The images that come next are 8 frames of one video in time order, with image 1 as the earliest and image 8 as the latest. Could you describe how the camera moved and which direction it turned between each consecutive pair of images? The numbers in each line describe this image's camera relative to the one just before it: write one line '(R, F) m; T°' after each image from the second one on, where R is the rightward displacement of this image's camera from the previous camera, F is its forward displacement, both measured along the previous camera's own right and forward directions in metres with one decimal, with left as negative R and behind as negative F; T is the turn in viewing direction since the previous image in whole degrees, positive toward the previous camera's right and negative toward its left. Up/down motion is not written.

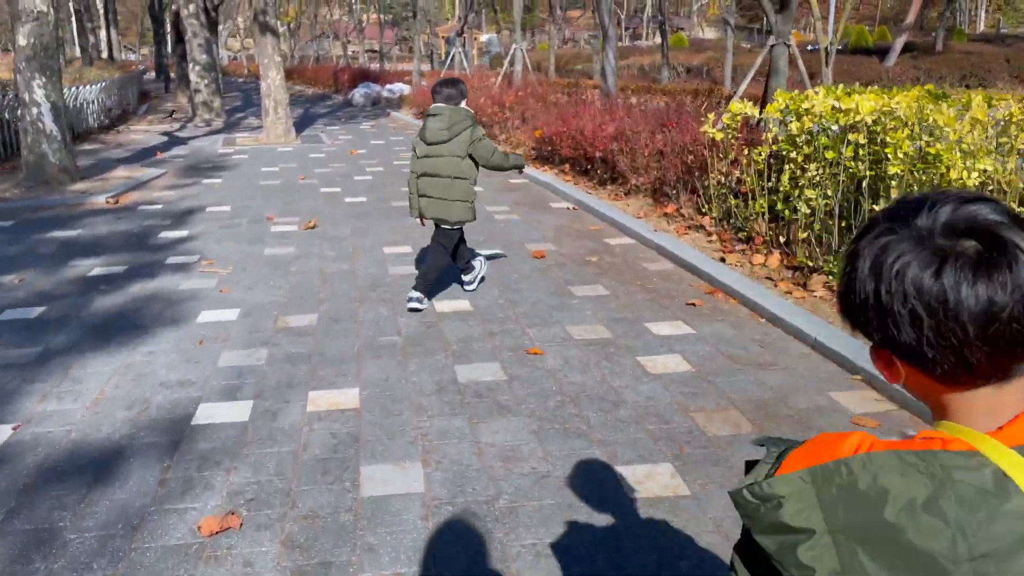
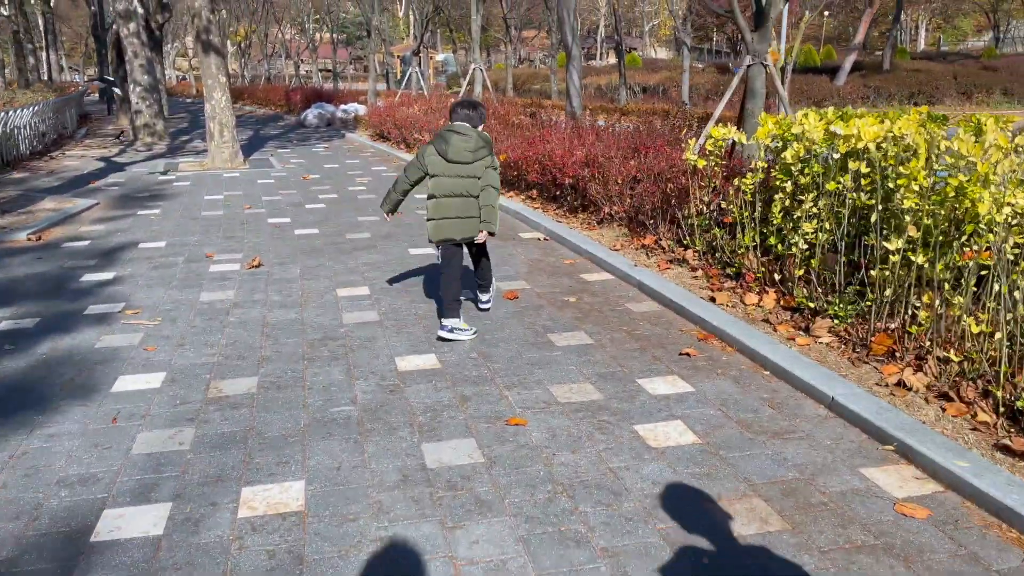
(-0.1, +0.5) m; +3°
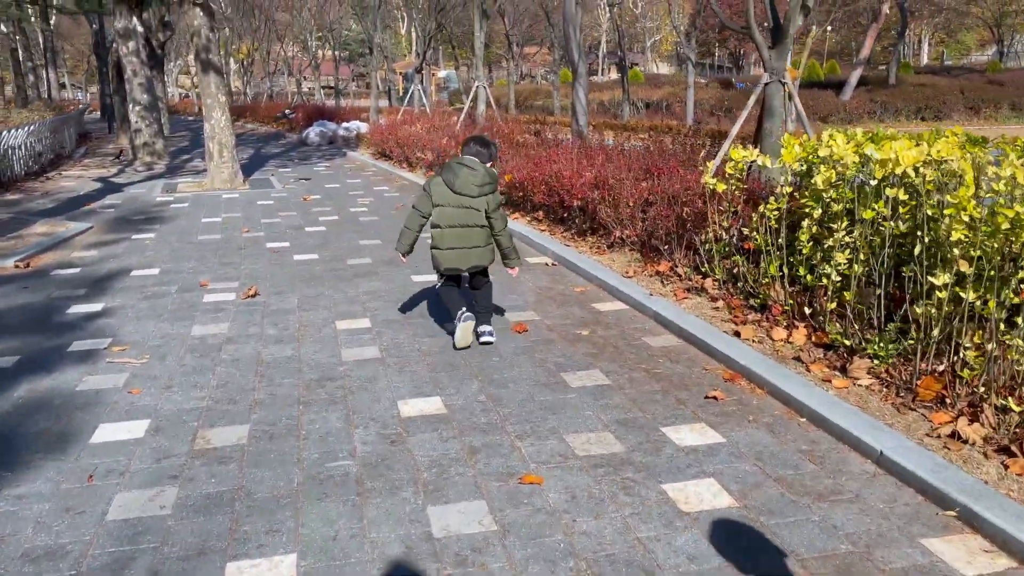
(0.0, +0.3) m; 0°
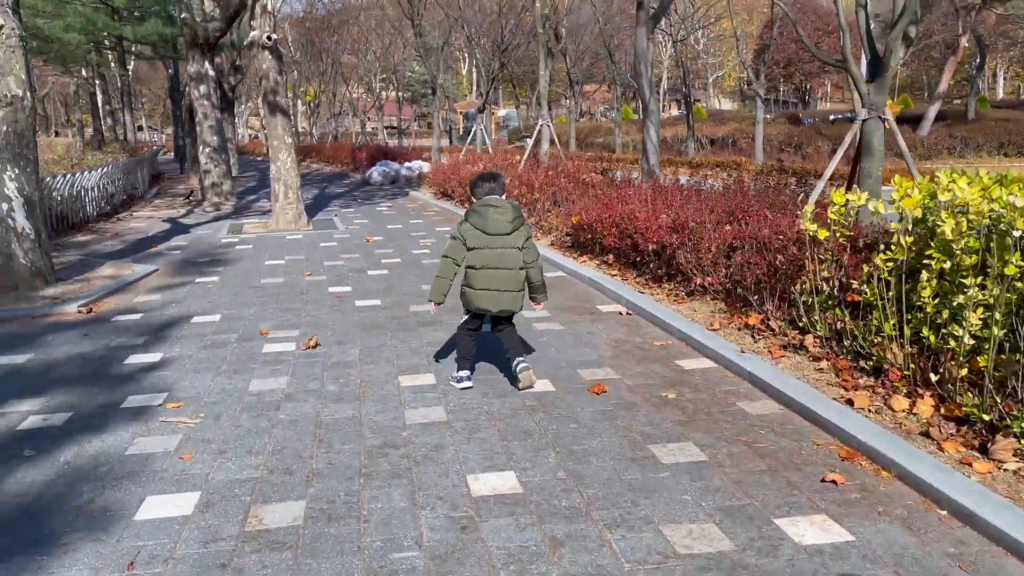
(-0.1, +0.4) m; -4°
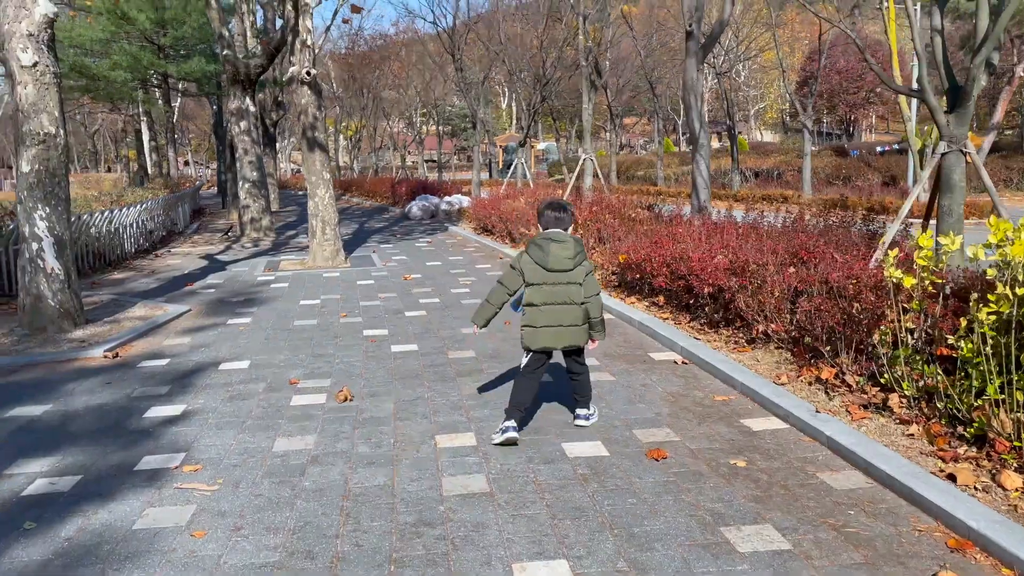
(-0.1, +0.4) m; -3°
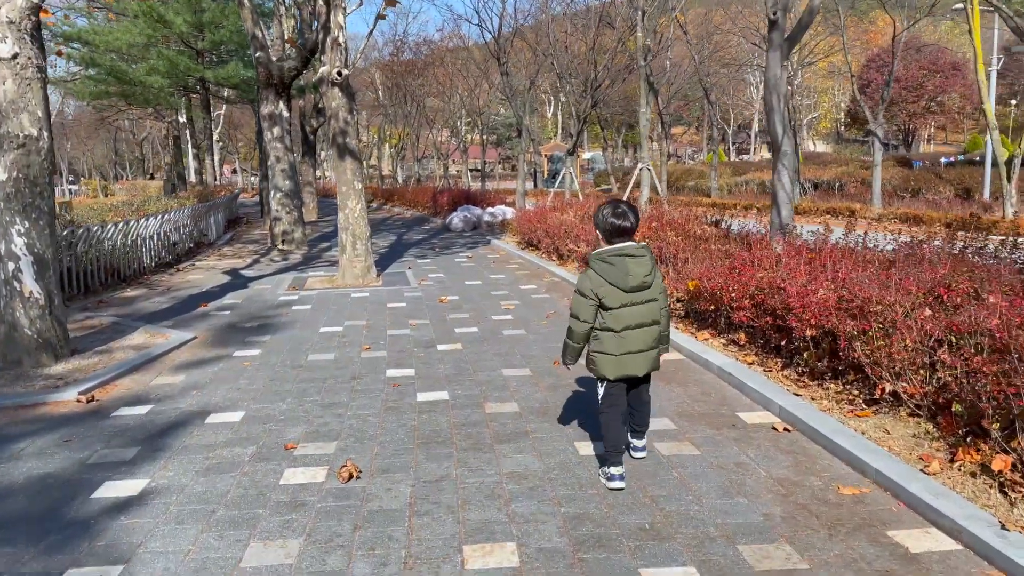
(-0.1, +1.2) m; -3°
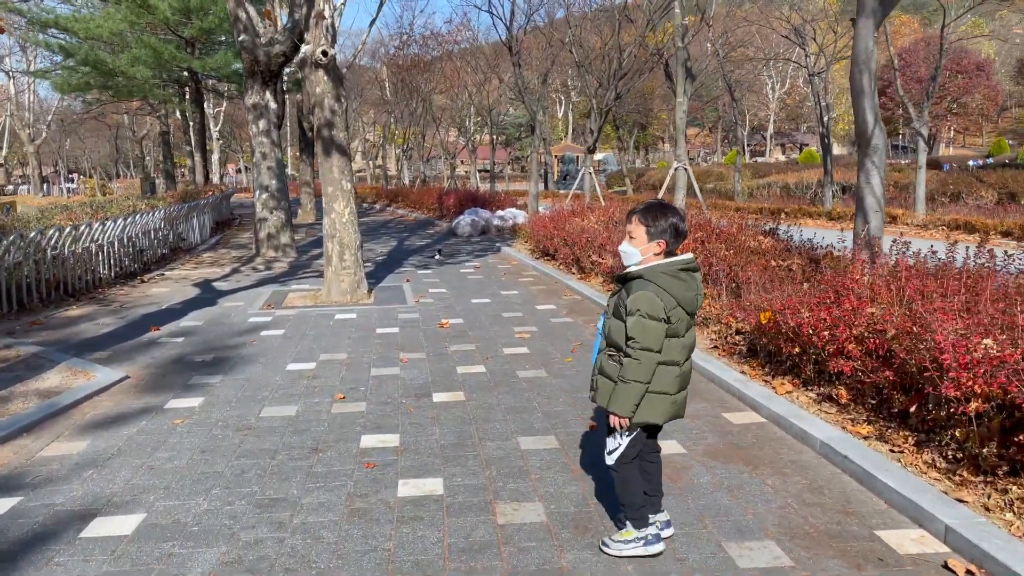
(-0.1, +1.6) m; -1°
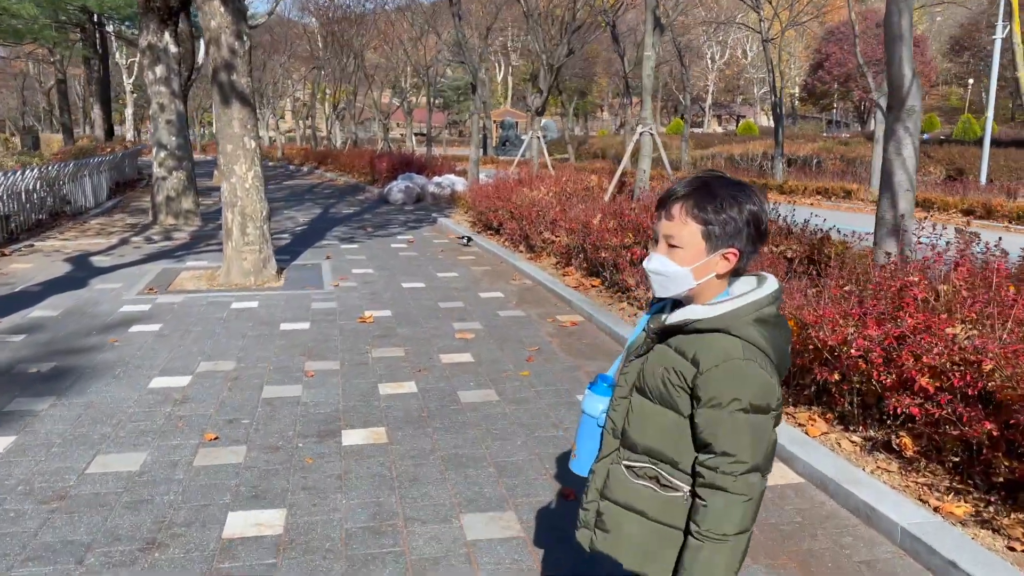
(0.0, +1.4) m; +5°
